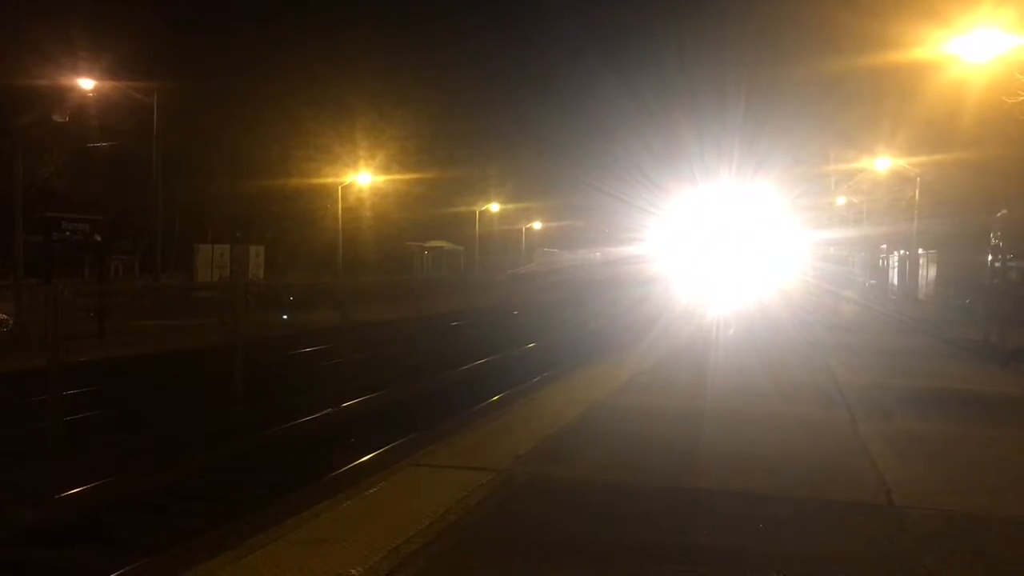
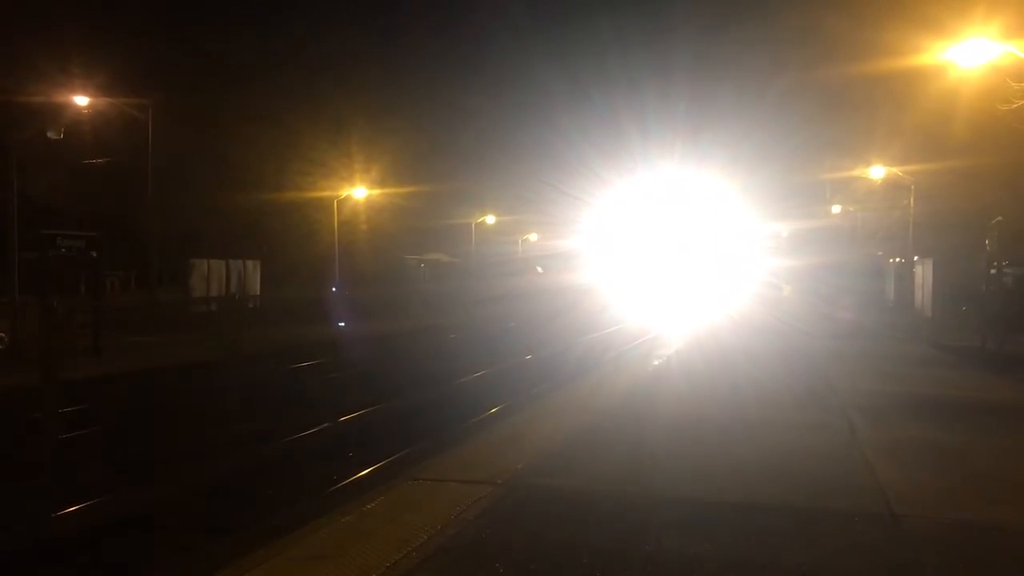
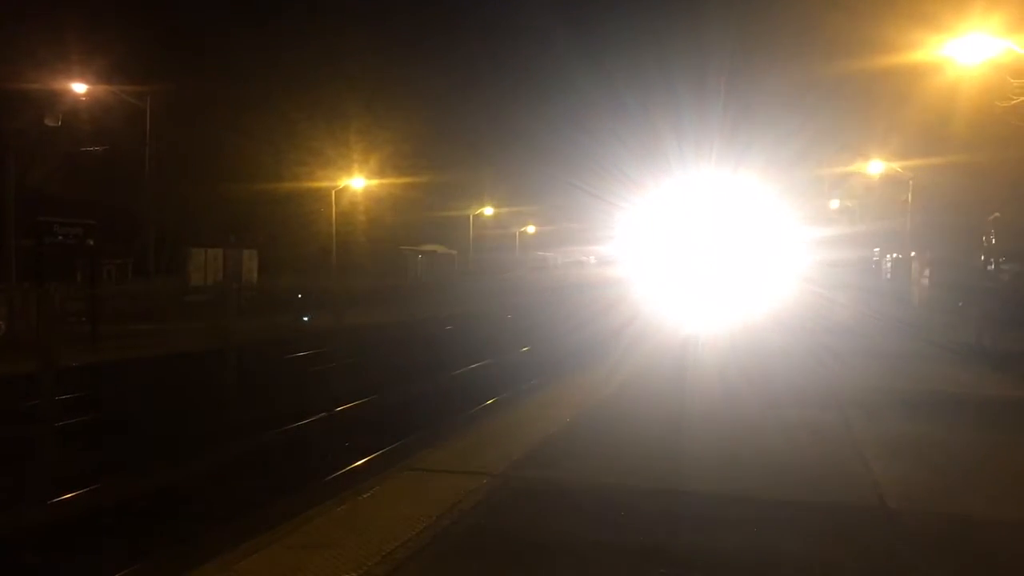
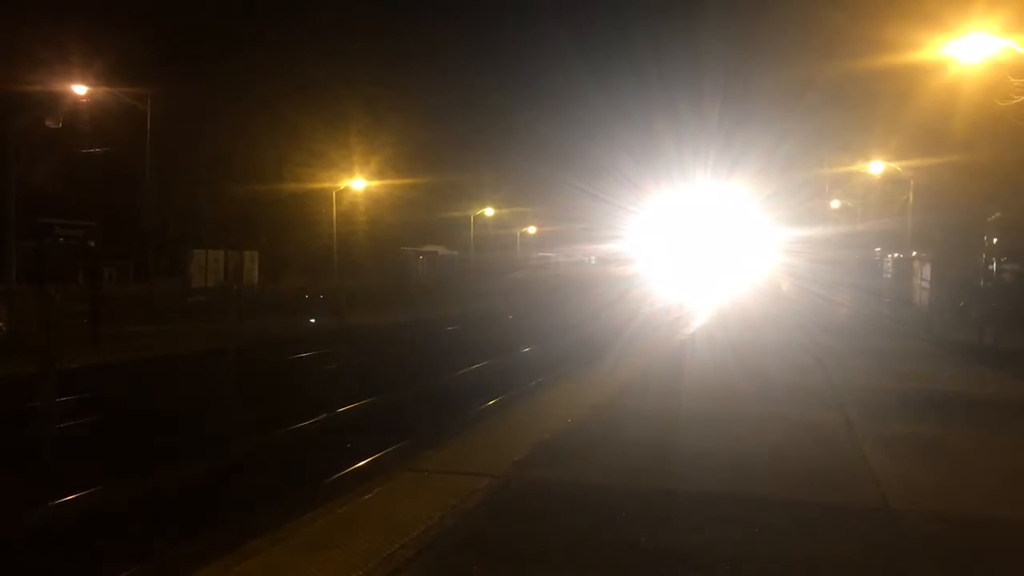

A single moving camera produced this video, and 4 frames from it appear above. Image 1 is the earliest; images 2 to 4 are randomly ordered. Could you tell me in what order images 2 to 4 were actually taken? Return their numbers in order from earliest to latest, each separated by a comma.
3, 4, 2
